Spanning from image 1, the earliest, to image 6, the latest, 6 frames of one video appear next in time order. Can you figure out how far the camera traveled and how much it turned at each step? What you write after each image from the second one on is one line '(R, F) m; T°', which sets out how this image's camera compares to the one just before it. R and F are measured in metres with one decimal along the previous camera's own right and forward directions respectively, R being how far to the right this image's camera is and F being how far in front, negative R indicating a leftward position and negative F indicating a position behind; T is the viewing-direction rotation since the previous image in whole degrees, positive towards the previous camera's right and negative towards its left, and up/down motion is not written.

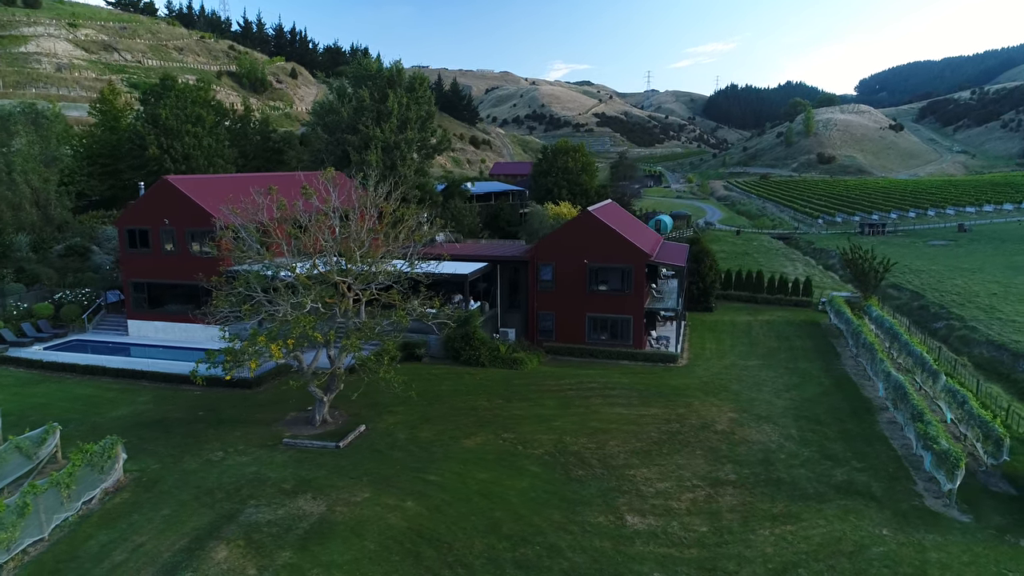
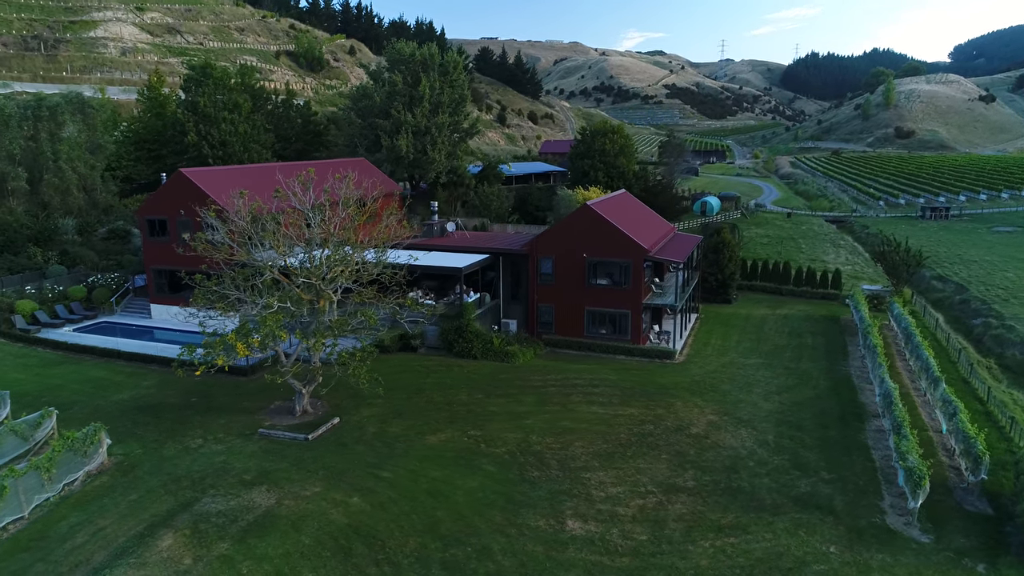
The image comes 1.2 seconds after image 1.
(+2.8, -0.1) m; -5°
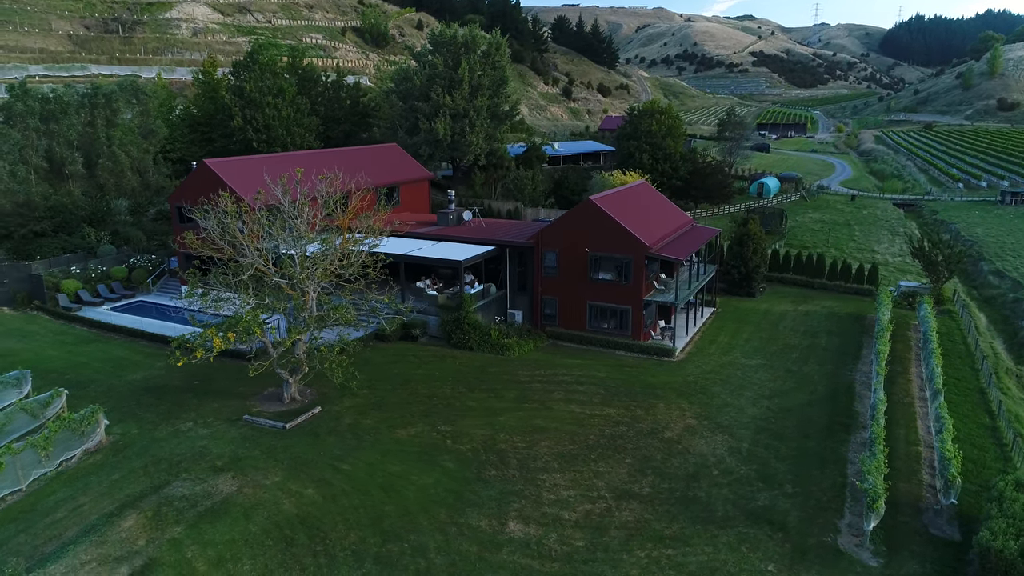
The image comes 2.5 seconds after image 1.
(+3.1, -0.2) m; -6°
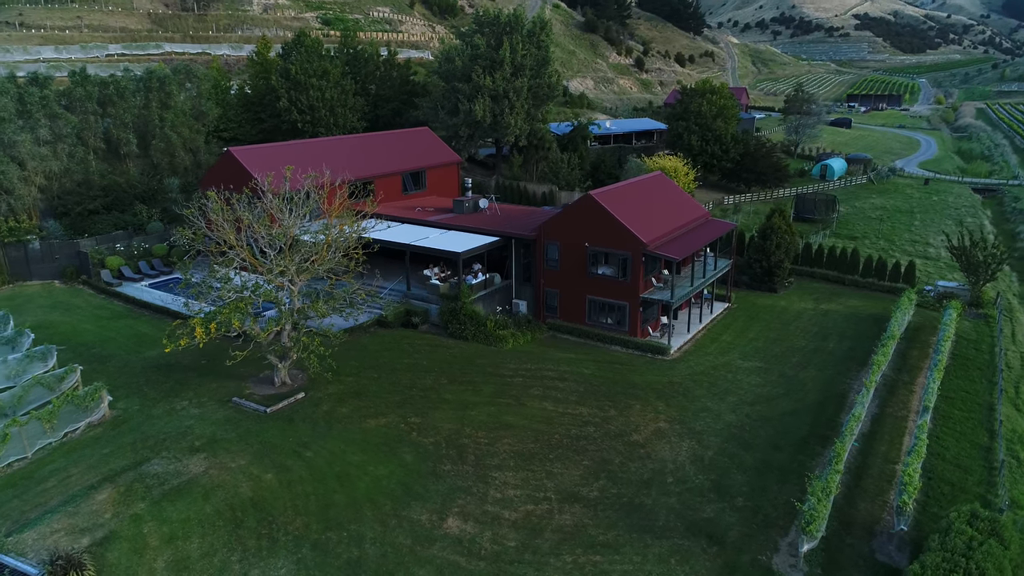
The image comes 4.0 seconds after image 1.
(+3.4, -0.2) m; -6°
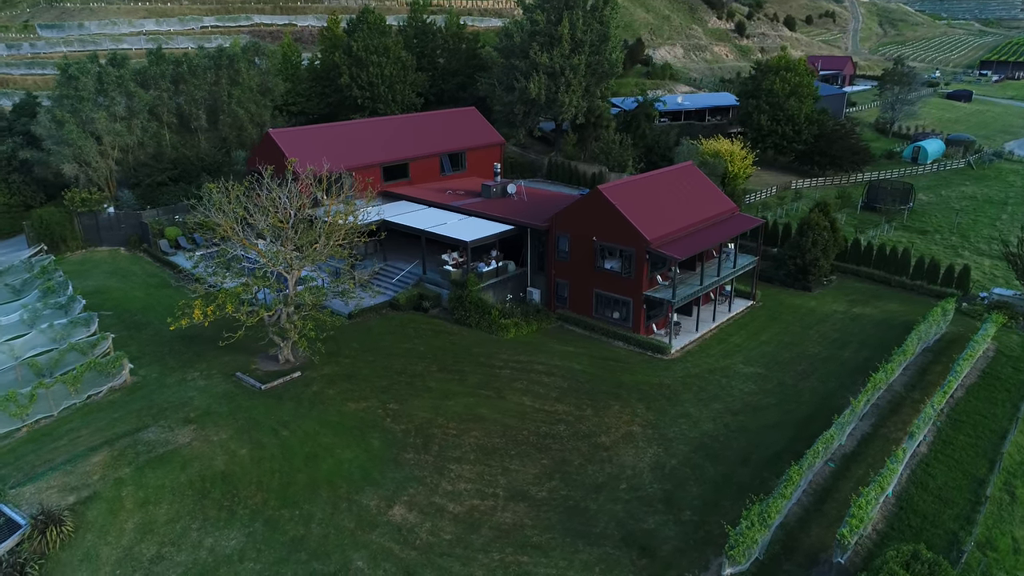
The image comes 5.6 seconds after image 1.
(+3.9, -0.2) m; -8°
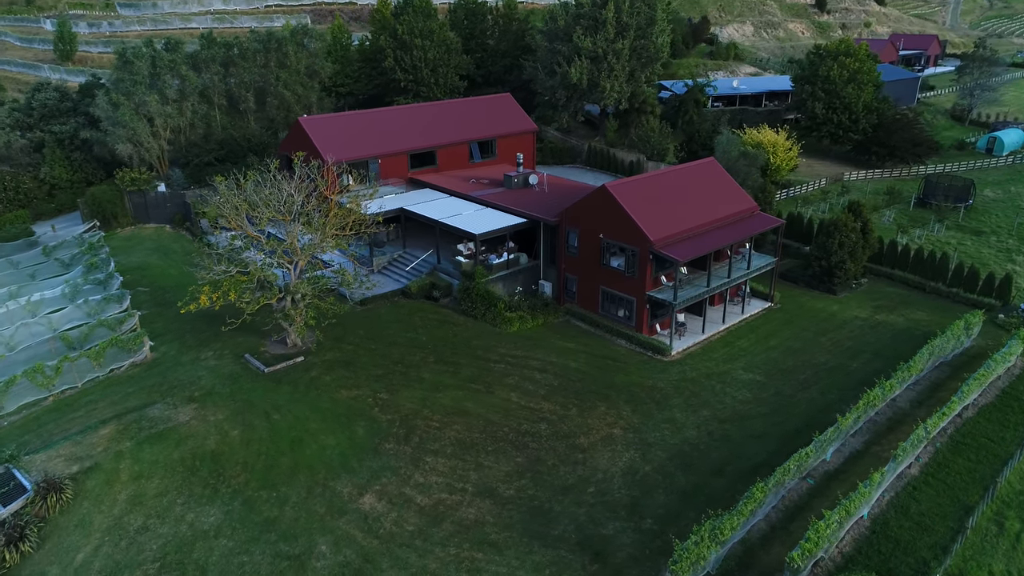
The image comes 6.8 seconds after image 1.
(+2.7, -0.2) m; -6°
